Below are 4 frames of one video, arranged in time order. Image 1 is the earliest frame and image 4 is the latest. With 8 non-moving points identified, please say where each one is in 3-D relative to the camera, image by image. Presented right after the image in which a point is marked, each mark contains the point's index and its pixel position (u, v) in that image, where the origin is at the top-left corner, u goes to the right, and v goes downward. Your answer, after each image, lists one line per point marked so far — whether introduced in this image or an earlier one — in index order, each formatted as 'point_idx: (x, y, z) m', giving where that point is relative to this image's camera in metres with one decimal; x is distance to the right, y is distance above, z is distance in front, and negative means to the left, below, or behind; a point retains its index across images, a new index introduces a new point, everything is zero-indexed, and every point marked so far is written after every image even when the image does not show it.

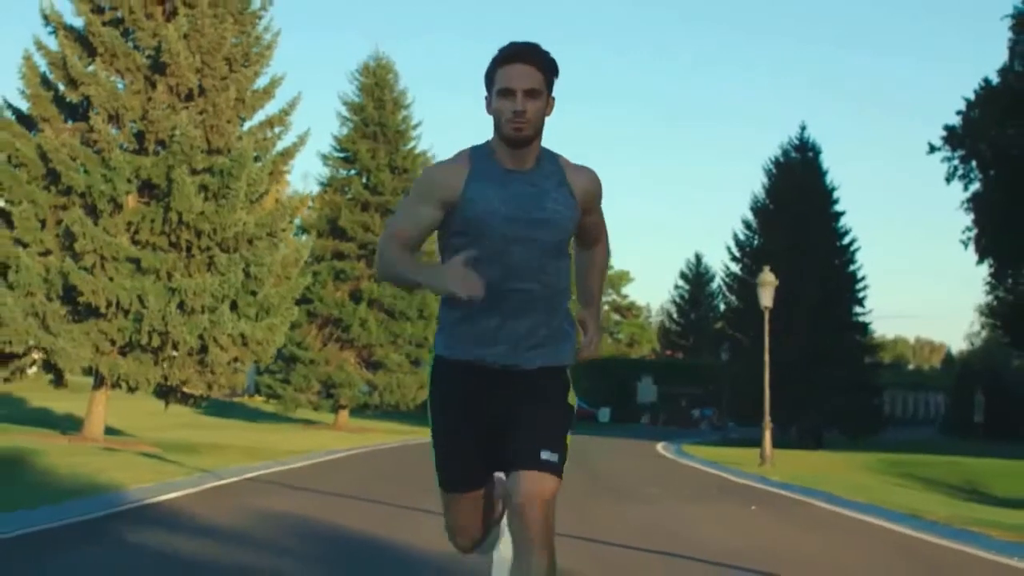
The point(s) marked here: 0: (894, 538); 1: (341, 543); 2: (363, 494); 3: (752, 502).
0: (+4.0, -2.5, +14.3) m
1: (-1.3, -2.1, +10.6) m
2: (-1.6, -2.4, +16.3) m
3: (+3.2, -2.8, +18.3) m
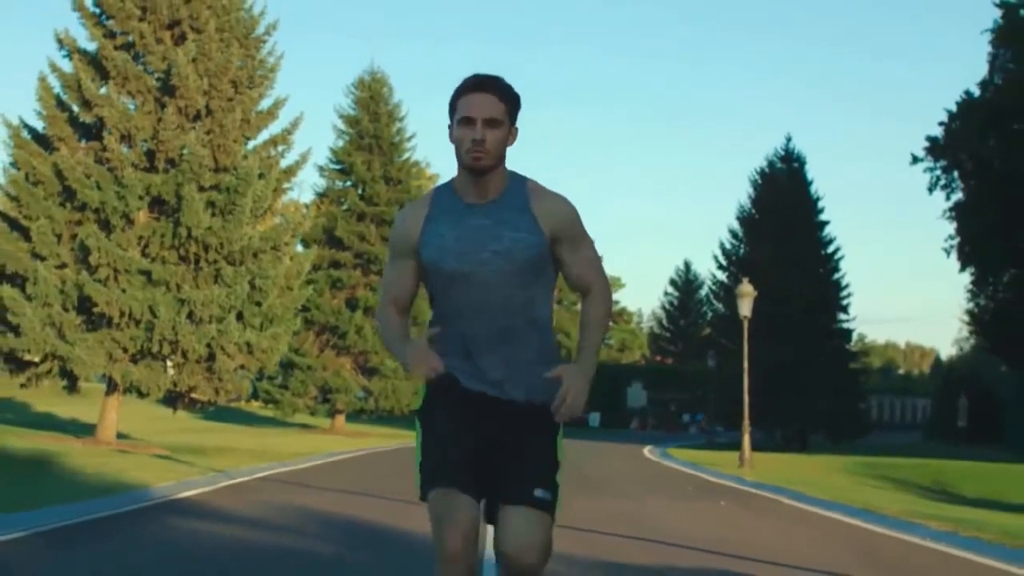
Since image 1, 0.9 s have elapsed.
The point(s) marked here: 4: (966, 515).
0: (+3.9, -2.7, +15.9) m
1: (-1.3, -2.2, +12.1) m
2: (-1.7, -2.6, +17.8) m
3: (+3.1, -3.0, +19.9) m
4: (+6.0, -2.9, +17.5) m
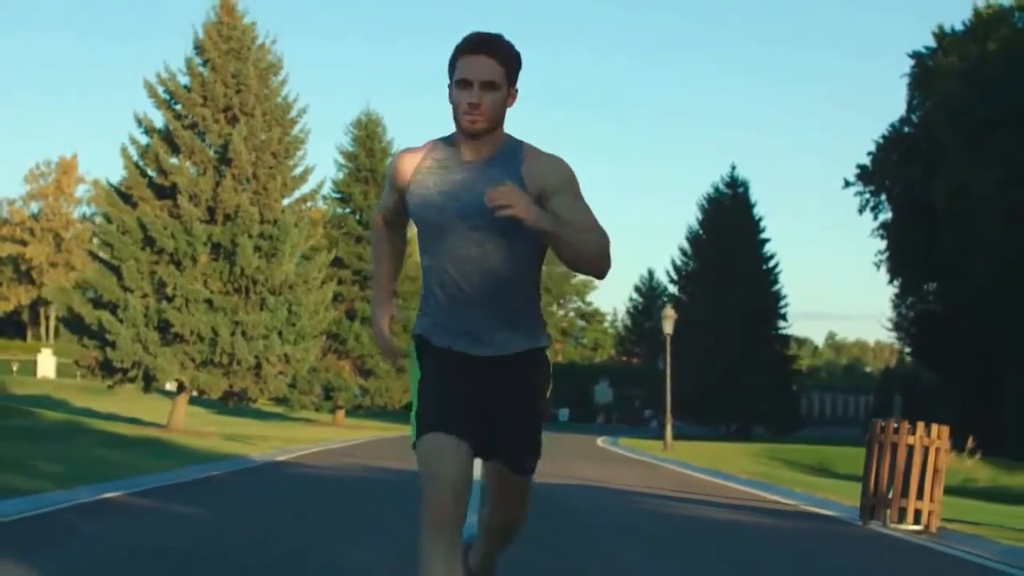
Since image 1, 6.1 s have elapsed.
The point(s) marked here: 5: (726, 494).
0: (+3.4, -3.4, +25.1) m
1: (-1.8, -3.0, +21.3) m
2: (-2.2, -3.3, +27.0) m
3: (+2.6, -3.7, +29.2) m
4: (+5.5, -3.7, +26.8) m
5: (+3.0, -2.9, +19.5) m
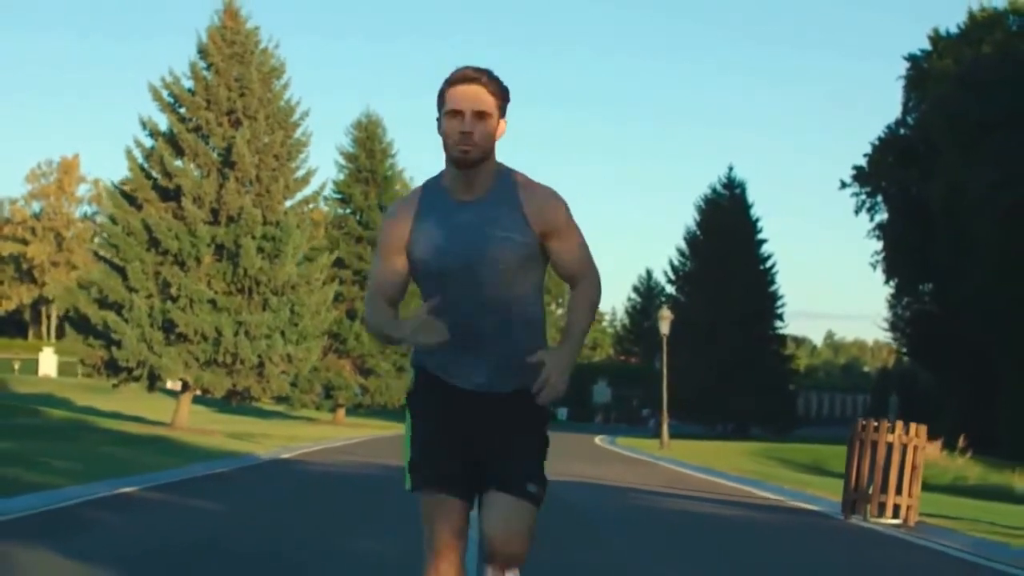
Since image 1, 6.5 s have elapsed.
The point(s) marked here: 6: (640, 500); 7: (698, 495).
0: (+3.4, -3.5, +25.8) m
1: (-1.8, -3.0, +22.0) m
2: (-2.2, -3.4, +27.7) m
3: (+2.5, -3.8, +29.8) m
4: (+5.4, -3.7, +27.4) m
5: (+3.0, -2.9, +20.1) m
6: (+1.7, -2.8, +18.7) m
7: (+2.6, -2.9, +19.6) m
